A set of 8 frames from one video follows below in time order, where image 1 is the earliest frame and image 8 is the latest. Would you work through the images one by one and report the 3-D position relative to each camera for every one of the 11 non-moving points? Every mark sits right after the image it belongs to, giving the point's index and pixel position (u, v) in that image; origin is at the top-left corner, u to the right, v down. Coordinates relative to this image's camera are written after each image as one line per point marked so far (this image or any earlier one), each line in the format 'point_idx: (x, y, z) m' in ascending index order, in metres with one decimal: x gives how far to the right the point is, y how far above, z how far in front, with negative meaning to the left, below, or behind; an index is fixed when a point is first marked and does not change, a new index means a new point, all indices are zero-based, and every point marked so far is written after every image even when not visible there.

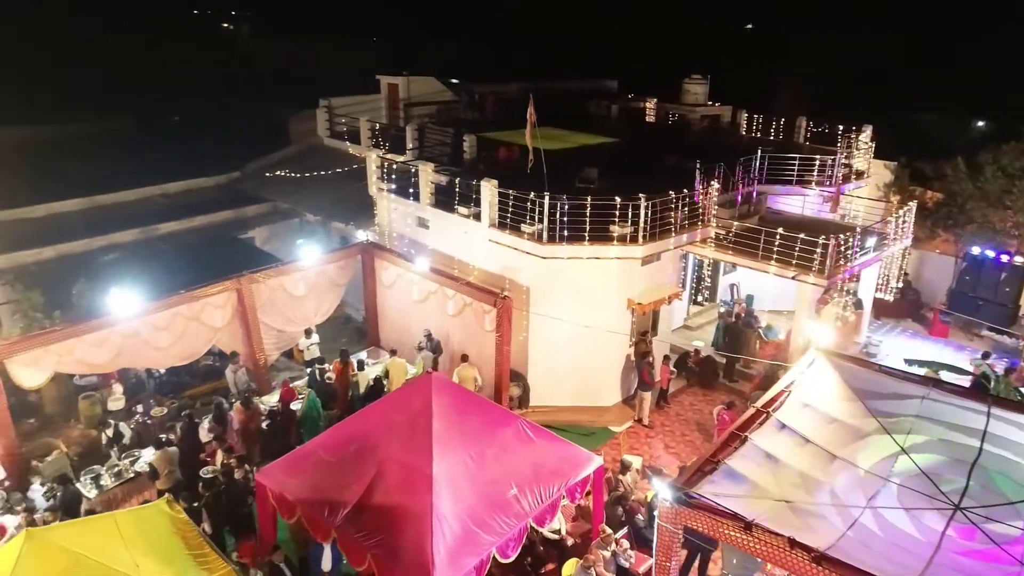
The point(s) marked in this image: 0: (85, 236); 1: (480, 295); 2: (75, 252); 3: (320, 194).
0: (-9.1, +1.1, +15.4) m
1: (-0.6, -0.1, +12.8) m
2: (-8.9, +0.7, +14.7) m
3: (-4.7, +2.4, +17.7) m
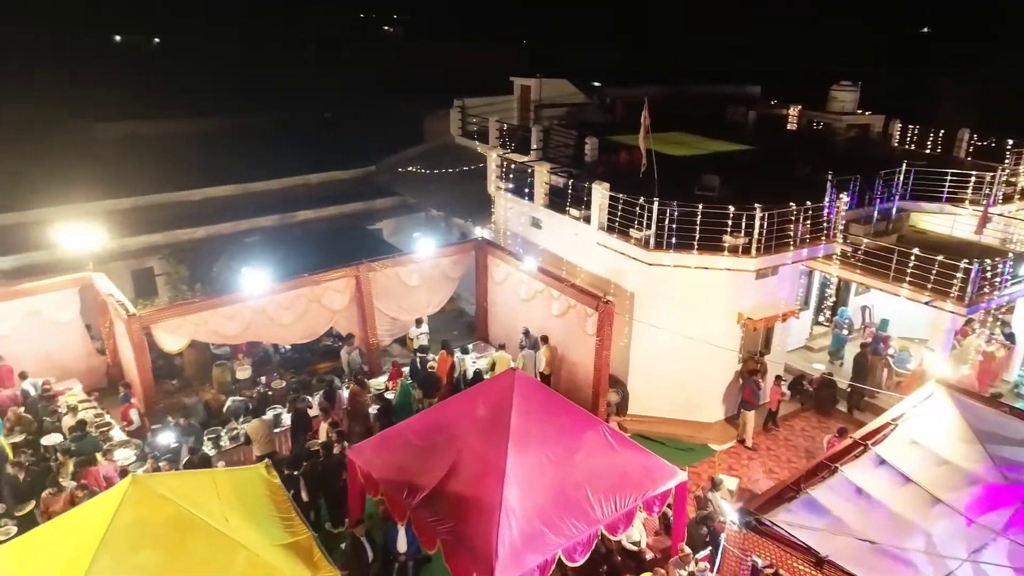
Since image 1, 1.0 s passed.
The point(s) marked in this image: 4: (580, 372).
0: (-6.6, +1.6, +16.9) m
1: (+1.3, -0.2, +12.7) m
2: (-6.5, +1.2, +16.2) m
3: (-1.7, +2.6, +18.4) m
4: (+1.2, -1.6, +13.3) m
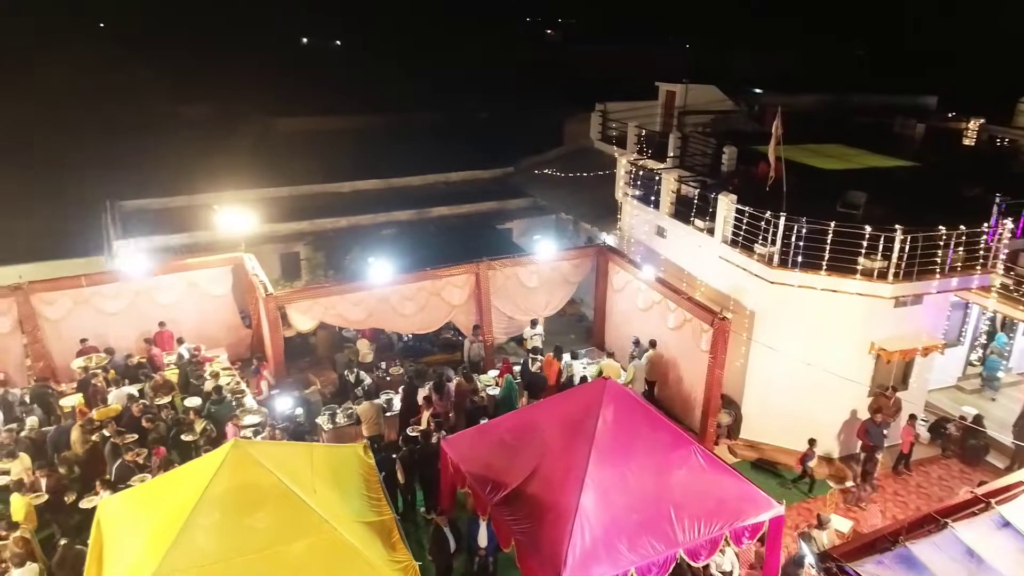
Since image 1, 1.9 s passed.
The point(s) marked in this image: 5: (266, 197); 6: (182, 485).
0: (-3.5, +1.9, +17.9) m
1: (+3.2, -0.4, +12.3) m
2: (-3.6, +1.5, +17.2) m
3: (+1.6, +2.5, +18.4) m
4: (+3.2, -1.8, +12.9) m
5: (-6.3, +2.3, +18.2) m
6: (-3.5, -2.1, +7.4) m
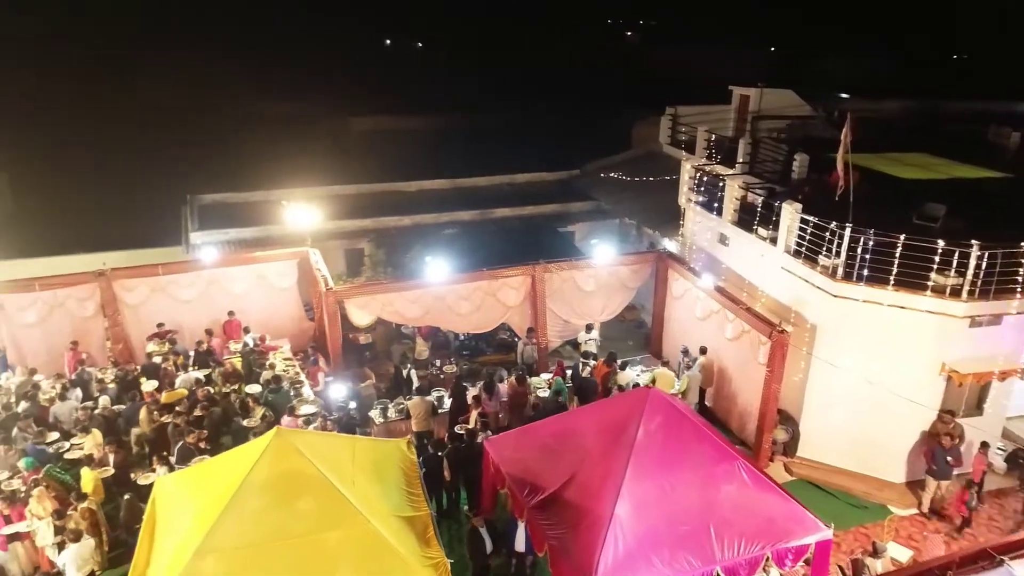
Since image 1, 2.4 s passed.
0: (-1.9, +2.0, +18.2) m
1: (+4.1, -0.6, +11.9) m
2: (-2.1, +1.6, +17.5) m
3: (+3.2, +2.3, +18.1) m
4: (+4.1, -2.0, +12.5) m
5: (-4.7, +2.4, +18.7) m
6: (-3.1, -2.0, +7.8) m
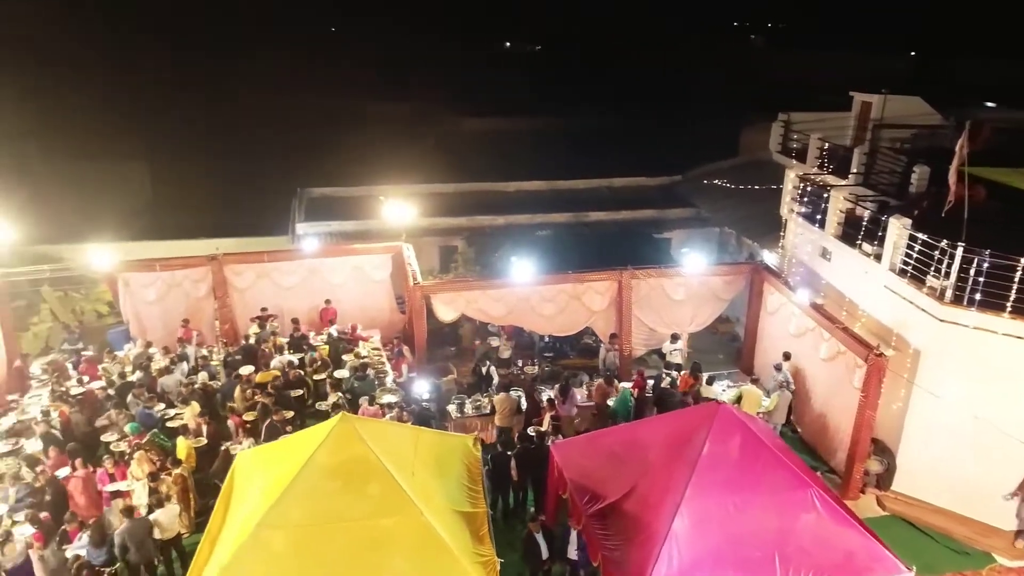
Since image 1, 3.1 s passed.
0: (+0.5, +2.0, +18.3) m
1: (+5.3, -0.9, +11.2) m
2: (+0.2, +1.6, +17.6) m
3: (+5.6, +2.0, +17.5) m
4: (+5.3, -2.3, +11.8) m
5: (-2.1, +2.6, +19.2) m
6: (-2.5, -1.8, +8.1) m
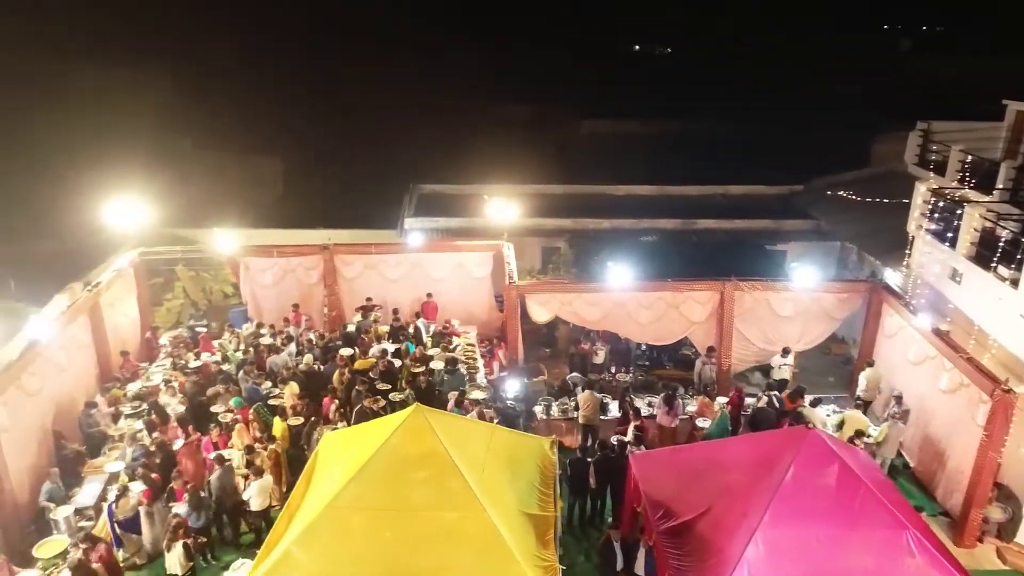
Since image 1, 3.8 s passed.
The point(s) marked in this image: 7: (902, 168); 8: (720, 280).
0: (+3.2, +1.8, +17.9) m
1: (+6.6, -1.3, +10.1) m
2: (+2.7, +1.4, +17.3) m
3: (+8.0, +1.6, +16.3) m
4: (+6.6, -2.7, +10.7) m
5: (+0.8, +2.6, +19.3) m
6: (-1.6, -1.7, +8.4) m
7: (+10.7, +3.4, +19.9) m
8: (+4.0, +0.2, +13.7) m
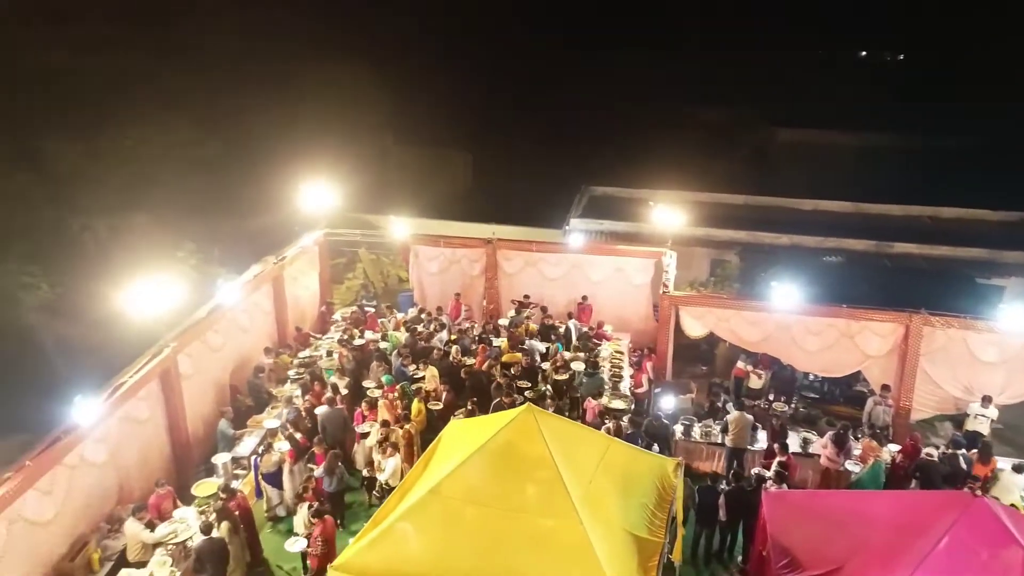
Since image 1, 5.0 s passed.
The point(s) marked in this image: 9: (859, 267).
0: (+7.1, +1.2, +16.3) m
1: (+8.1, -2.0, +7.9) m
2: (+6.5, +0.9, +15.9) m
3: (+11.3, +0.6, +13.5) m
4: (+8.1, -3.4, +8.5) m
5: (+5.2, +2.2, +18.2) m
6: (-0.3, -1.7, +8.4) m
7: (+15.0, +2.1, +16.3) m
8: (+6.6, -0.4, +12.0) m
9: (+7.4, +0.5, +15.2) m
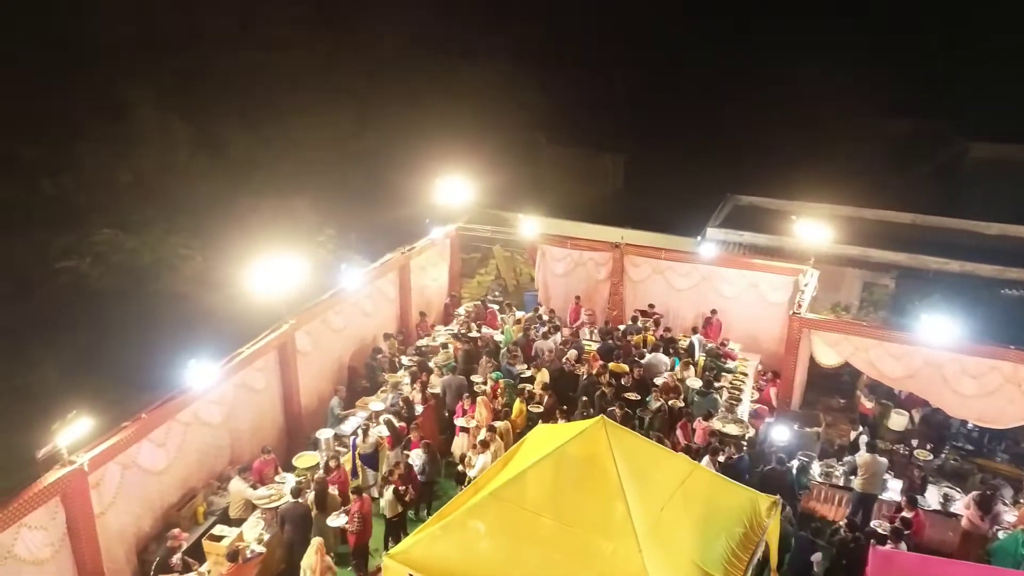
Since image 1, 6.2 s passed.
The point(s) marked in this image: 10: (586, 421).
0: (+9.7, +0.5, +14.2) m
1: (+8.6, -2.7, +5.8) m
2: (+9.0, +0.3, +13.8) m
3: (+13.2, -0.4, +10.5) m
4: (+8.6, -4.1, +6.3) m
5: (+8.4, +1.6, +16.4) m
6: (+0.6, -1.7, +8.0) m
7: (+17.5, +0.7, +12.3) m
8: (+8.2, -1.0, +10.1) m
9: (+9.7, -0.2, +13.0) m
10: (+1.0, -1.5, +7.9) m
